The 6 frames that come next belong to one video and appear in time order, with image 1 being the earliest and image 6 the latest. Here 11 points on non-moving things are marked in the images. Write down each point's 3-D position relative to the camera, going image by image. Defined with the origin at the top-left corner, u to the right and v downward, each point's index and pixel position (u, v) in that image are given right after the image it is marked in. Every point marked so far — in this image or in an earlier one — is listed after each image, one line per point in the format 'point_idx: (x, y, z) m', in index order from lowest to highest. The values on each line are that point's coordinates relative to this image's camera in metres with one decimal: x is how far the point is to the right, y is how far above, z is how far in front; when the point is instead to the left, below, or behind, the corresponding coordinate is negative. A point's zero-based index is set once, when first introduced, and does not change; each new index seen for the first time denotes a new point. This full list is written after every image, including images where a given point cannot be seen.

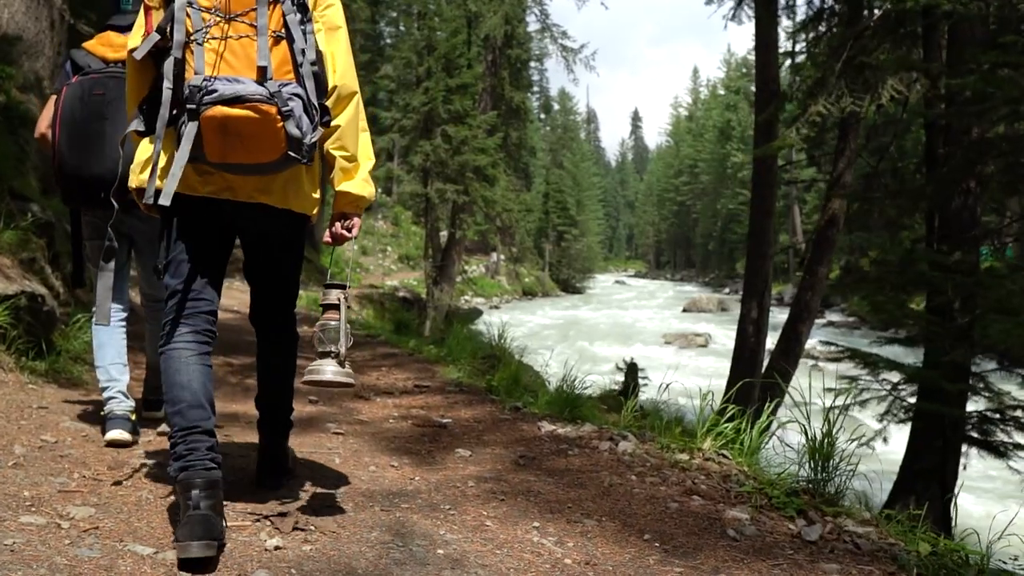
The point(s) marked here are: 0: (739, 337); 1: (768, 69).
0: (+2.8, -0.6, +9.2) m
1: (+3.0, +2.6, +9.0) m
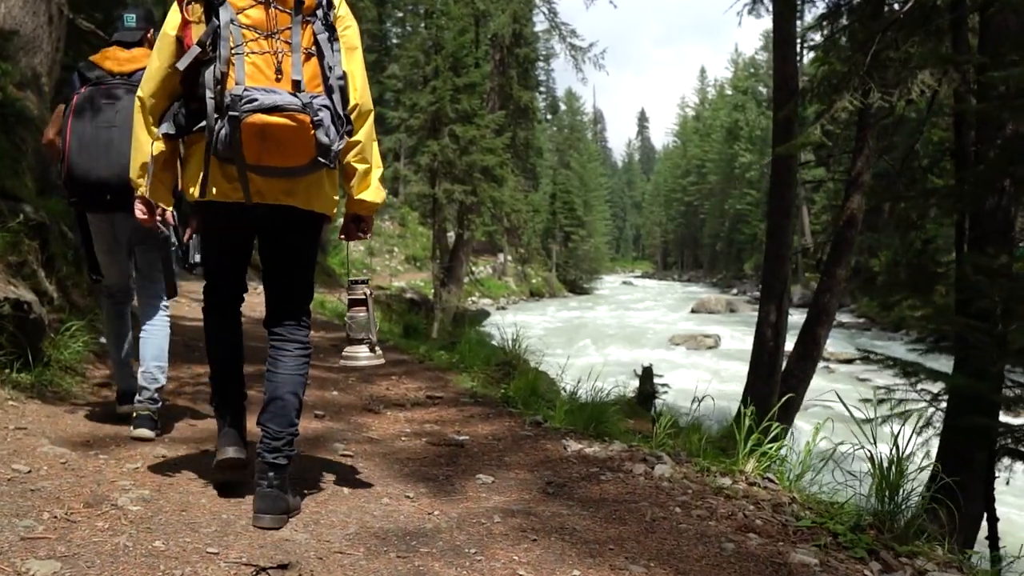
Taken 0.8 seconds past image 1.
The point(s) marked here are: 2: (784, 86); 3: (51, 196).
0: (+2.9, -0.6, +8.9) m
1: (+3.1, +2.6, +8.7) m
2: (+3.1, +2.3, +8.7) m
3: (-3.8, +0.8, +6.3) m
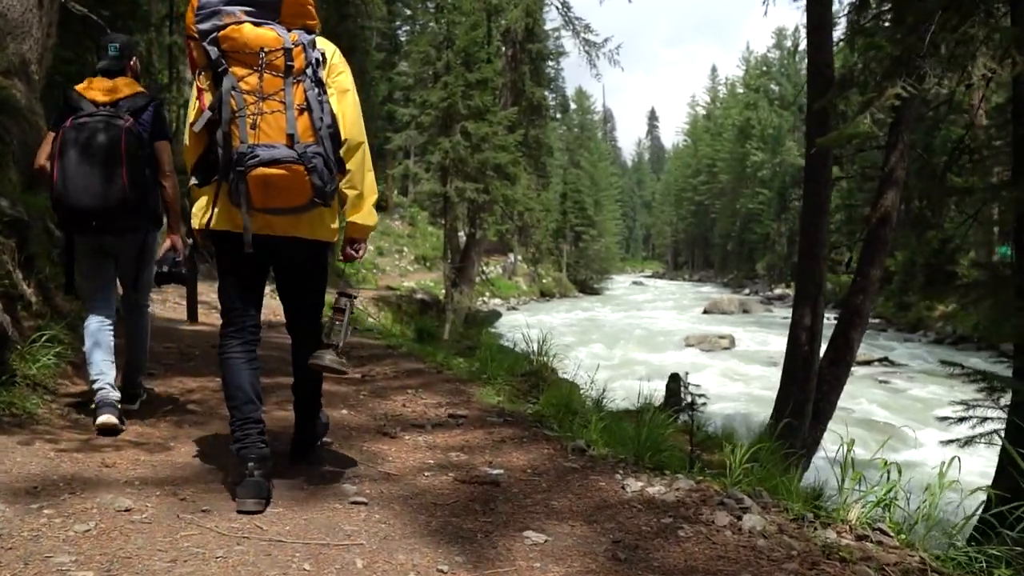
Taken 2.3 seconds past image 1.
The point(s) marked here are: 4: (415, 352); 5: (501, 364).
0: (+3.1, -0.6, +8.4) m
1: (+3.4, +2.6, +8.2) m
2: (+3.3, +2.3, +8.2) m
3: (-3.7, +0.7, +5.9) m
4: (-0.9, -0.6, +7.1) m
5: (-0.1, -0.6, +5.9) m
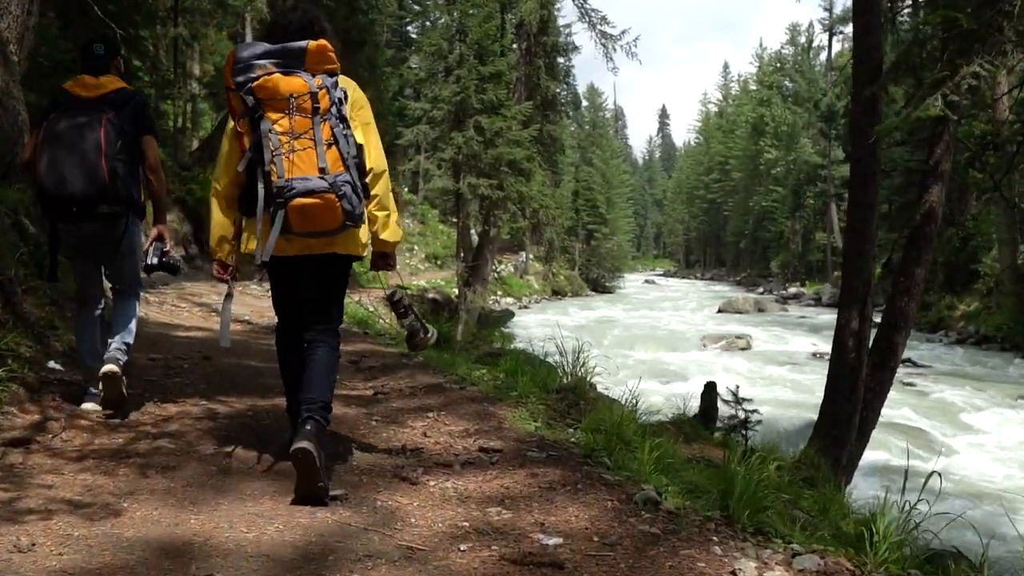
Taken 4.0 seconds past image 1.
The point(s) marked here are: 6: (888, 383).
0: (+3.3, -0.7, +7.8) m
1: (+3.6, +2.5, +7.6) m
2: (+3.5, +2.3, +7.6) m
3: (-3.5, +0.7, +5.3) m
4: (-0.7, -0.6, +6.5) m
5: (+0.1, -0.6, +5.3) m
6: (+4.4, -1.1, +8.9) m
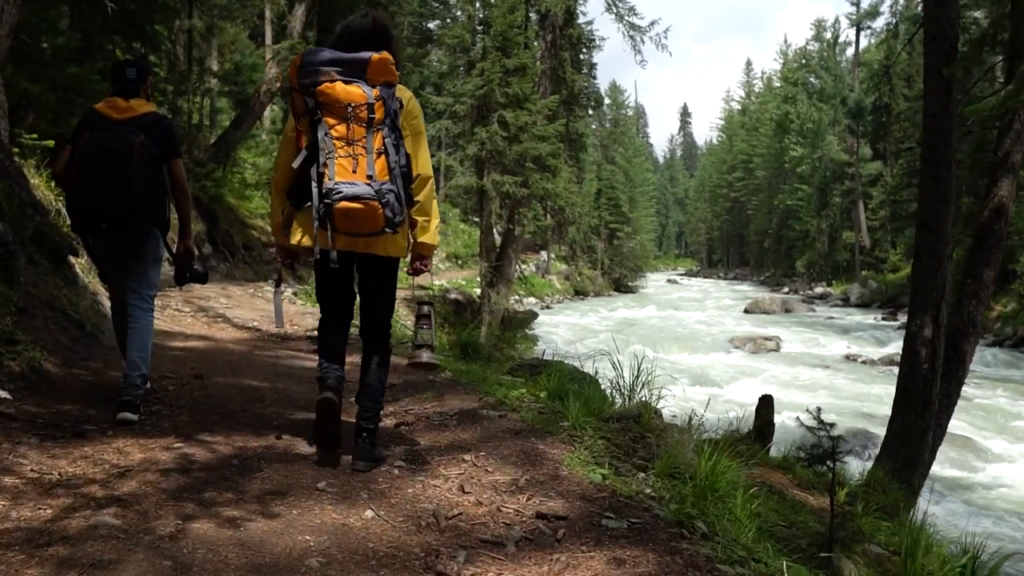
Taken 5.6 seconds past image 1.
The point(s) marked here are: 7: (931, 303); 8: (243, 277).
0: (+3.6, -0.7, +7.0) m
1: (+3.9, +2.5, +6.8) m
2: (+3.9, +2.2, +6.8) m
3: (-3.2, +0.7, +4.7) m
4: (-0.4, -0.7, +5.8) m
5: (+0.4, -0.7, +4.7) m
6: (+4.7, -1.1, +8.1) m
7: (+3.8, -0.1, +6.9) m
8: (-5.0, +0.2, +14.0) m
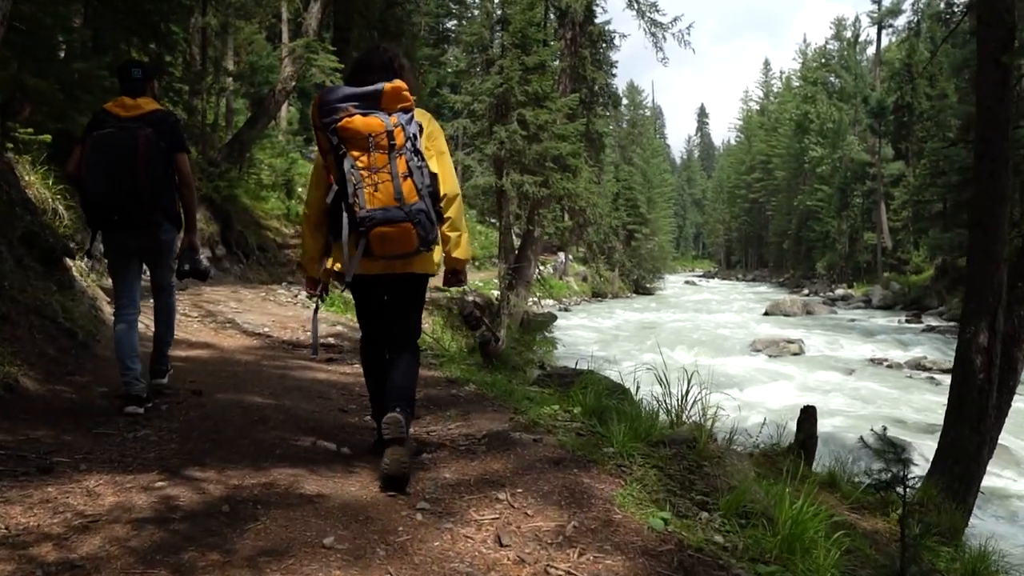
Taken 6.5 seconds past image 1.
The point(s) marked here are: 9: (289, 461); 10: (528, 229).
0: (+3.8, -0.7, +6.6) m
1: (+4.1, +2.5, +6.3) m
2: (+4.1, +2.2, +6.3) m
3: (-3.0, +0.7, +4.4) m
4: (-0.2, -0.7, +5.5) m
5: (+0.5, -0.7, +4.2) m
6: (+5.0, -1.2, +7.6) m
7: (+4.0, -0.2, +6.5) m
8: (-4.6, +0.2, +13.7) m
9: (-1.1, -0.8, +3.7) m
10: (+0.4, +1.2, +16.0) m
